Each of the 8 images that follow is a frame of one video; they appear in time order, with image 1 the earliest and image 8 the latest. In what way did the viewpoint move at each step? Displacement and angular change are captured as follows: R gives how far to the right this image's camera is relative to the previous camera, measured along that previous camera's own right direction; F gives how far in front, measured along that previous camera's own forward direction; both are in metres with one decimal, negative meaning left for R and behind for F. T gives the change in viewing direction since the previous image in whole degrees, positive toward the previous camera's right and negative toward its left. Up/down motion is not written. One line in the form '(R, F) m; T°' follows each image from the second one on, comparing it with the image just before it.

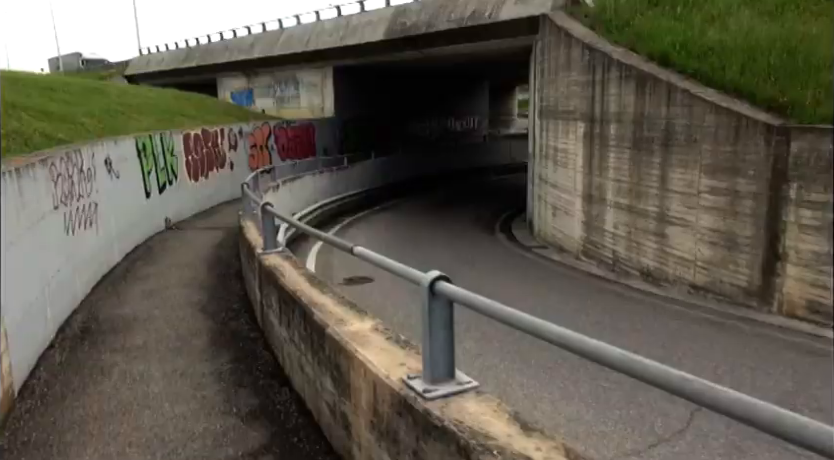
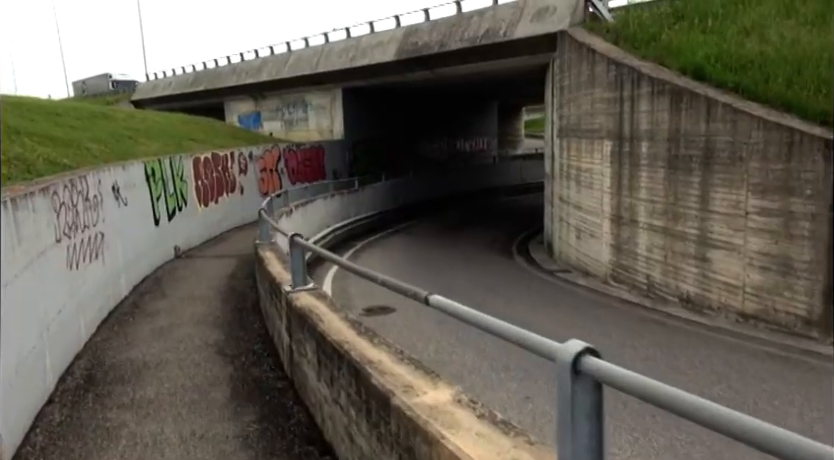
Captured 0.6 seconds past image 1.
(-0.4, +0.6) m; 0°
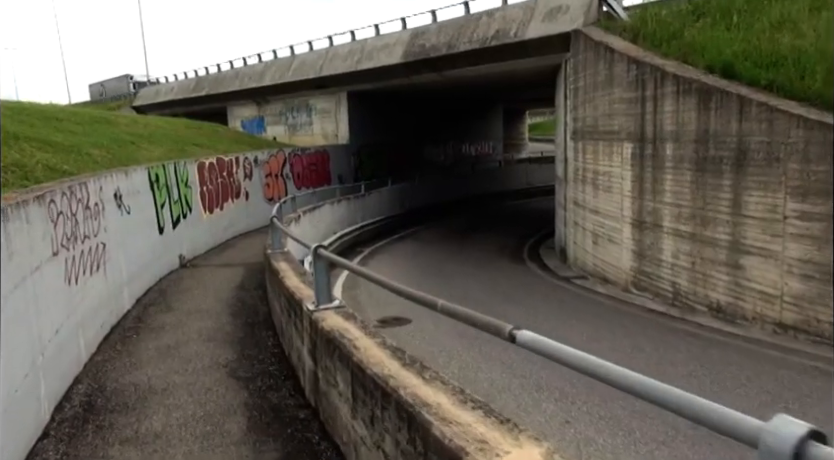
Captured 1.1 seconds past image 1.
(-0.3, +0.5) m; 0°
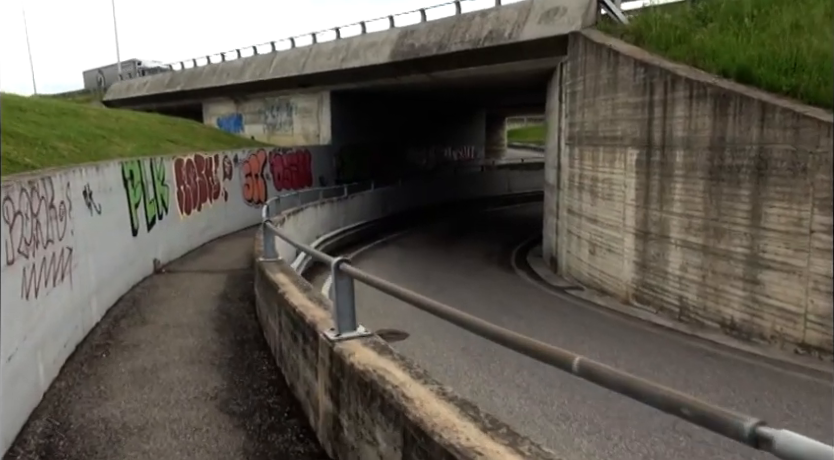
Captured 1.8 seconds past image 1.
(-0.4, +0.8) m; +3°
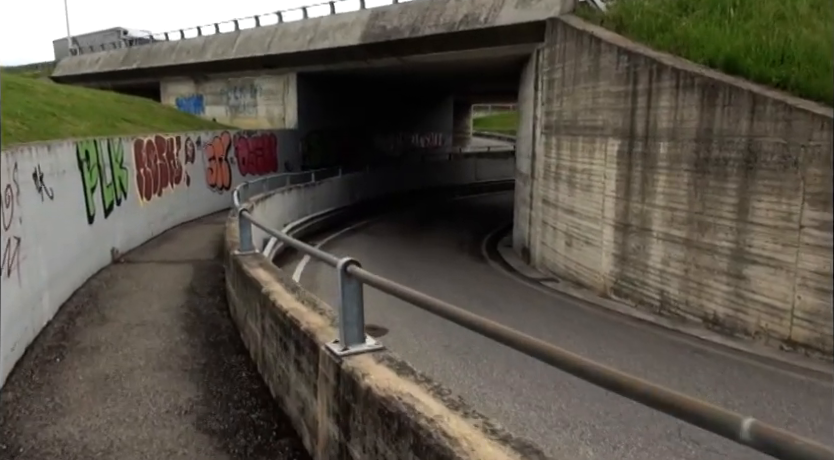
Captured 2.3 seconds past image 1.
(-0.3, +0.5) m; +4°
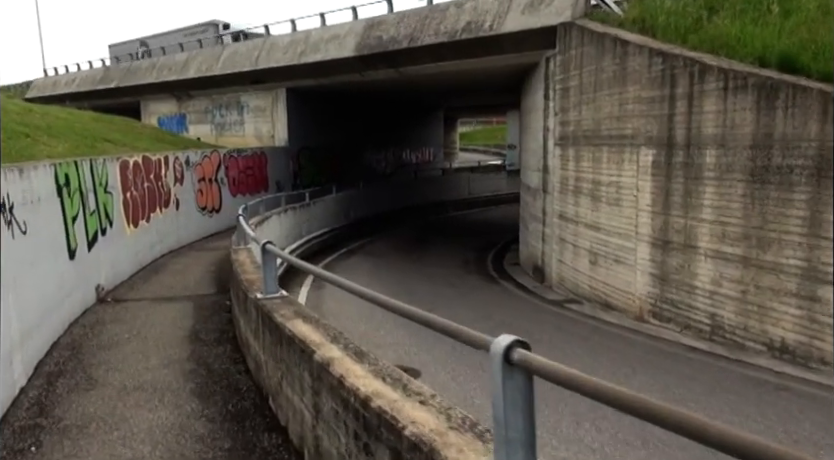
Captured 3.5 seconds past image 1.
(-0.7, +1.1) m; +2°
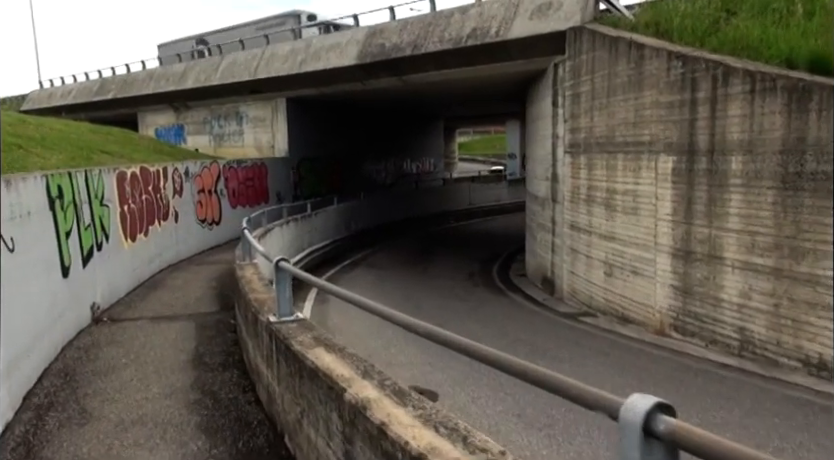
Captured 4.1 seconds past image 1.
(-0.2, +0.5) m; 0°
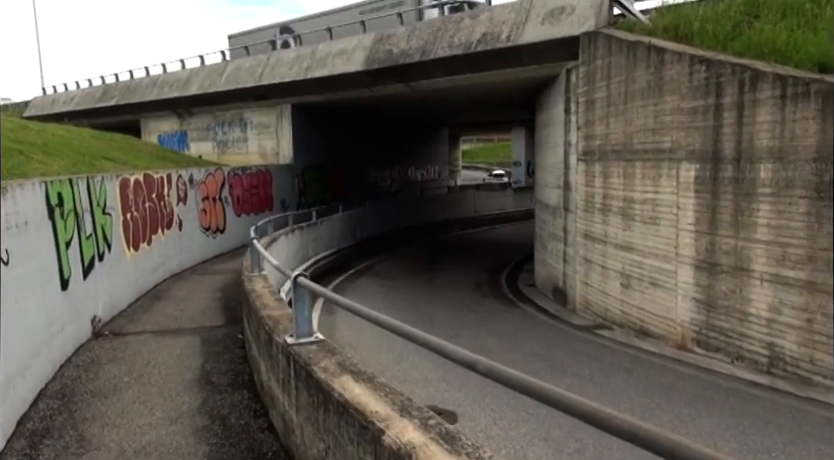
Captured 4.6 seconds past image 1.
(-0.2, +0.4) m; 0°
